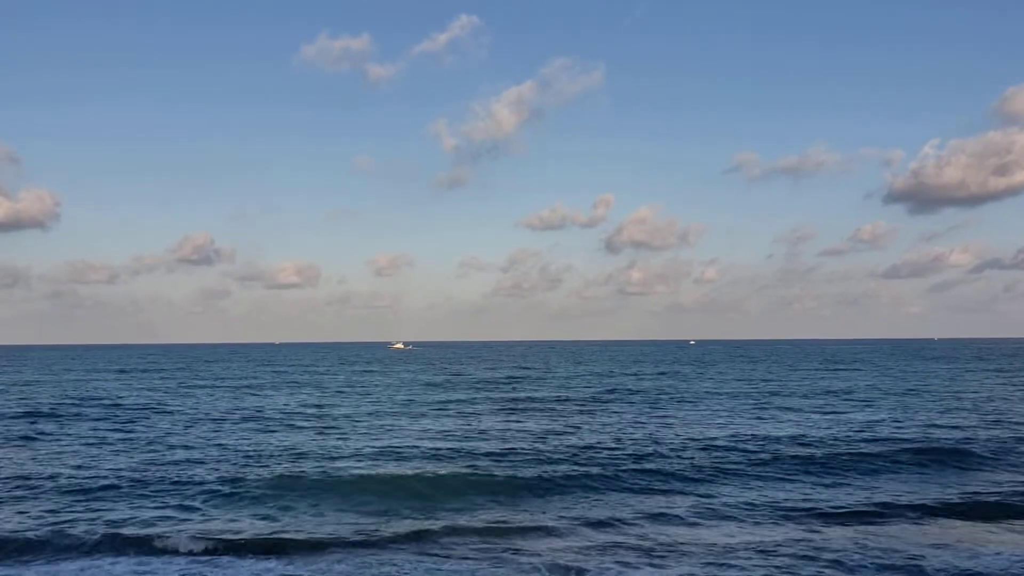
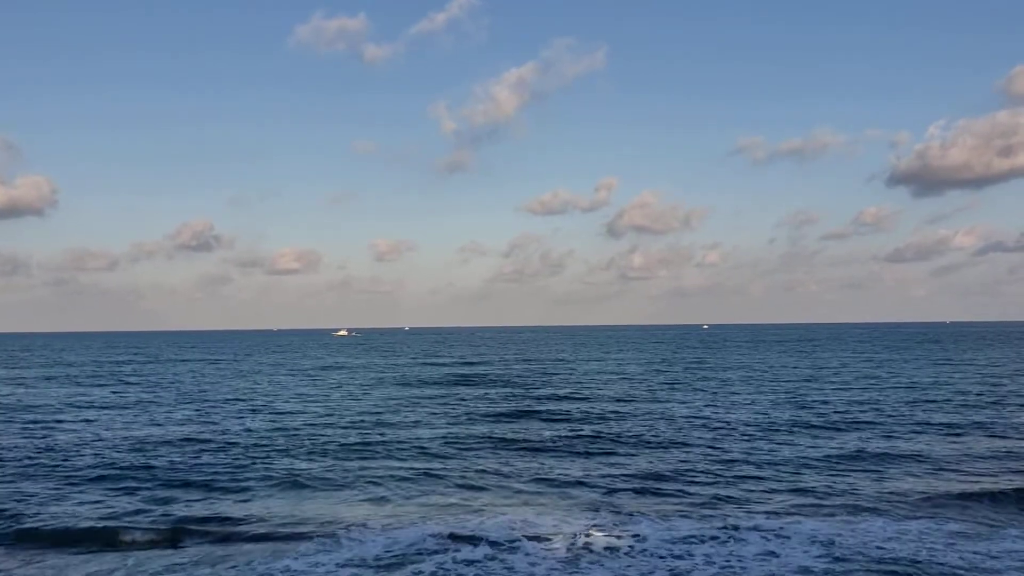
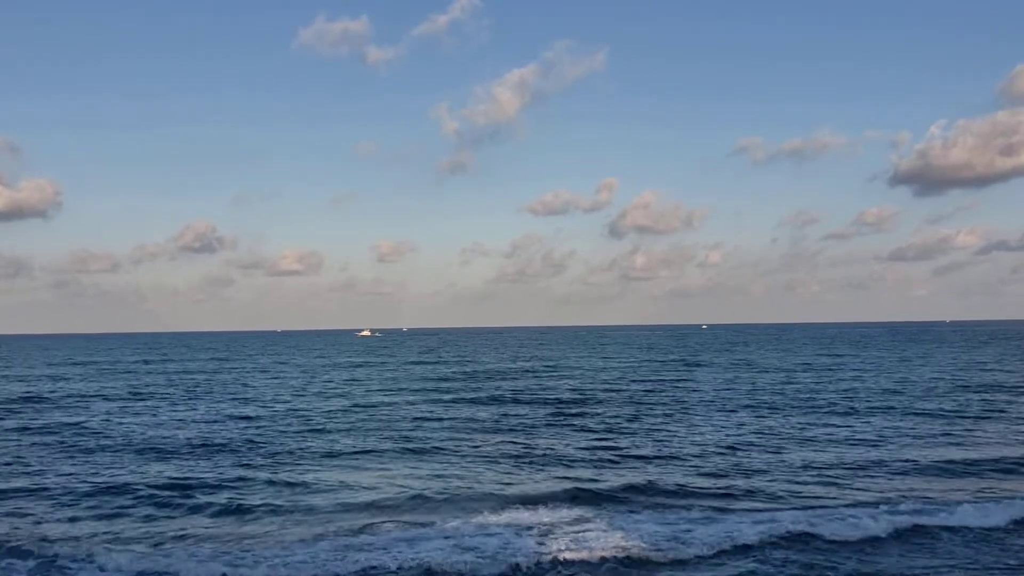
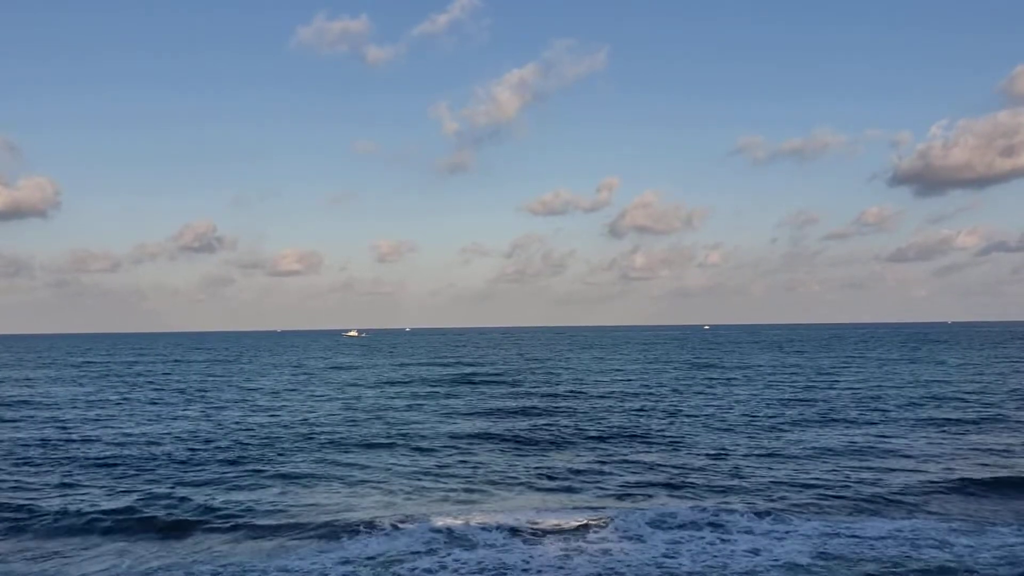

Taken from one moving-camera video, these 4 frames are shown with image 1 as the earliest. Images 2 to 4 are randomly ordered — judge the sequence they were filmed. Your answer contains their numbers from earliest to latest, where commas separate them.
3, 4, 2
